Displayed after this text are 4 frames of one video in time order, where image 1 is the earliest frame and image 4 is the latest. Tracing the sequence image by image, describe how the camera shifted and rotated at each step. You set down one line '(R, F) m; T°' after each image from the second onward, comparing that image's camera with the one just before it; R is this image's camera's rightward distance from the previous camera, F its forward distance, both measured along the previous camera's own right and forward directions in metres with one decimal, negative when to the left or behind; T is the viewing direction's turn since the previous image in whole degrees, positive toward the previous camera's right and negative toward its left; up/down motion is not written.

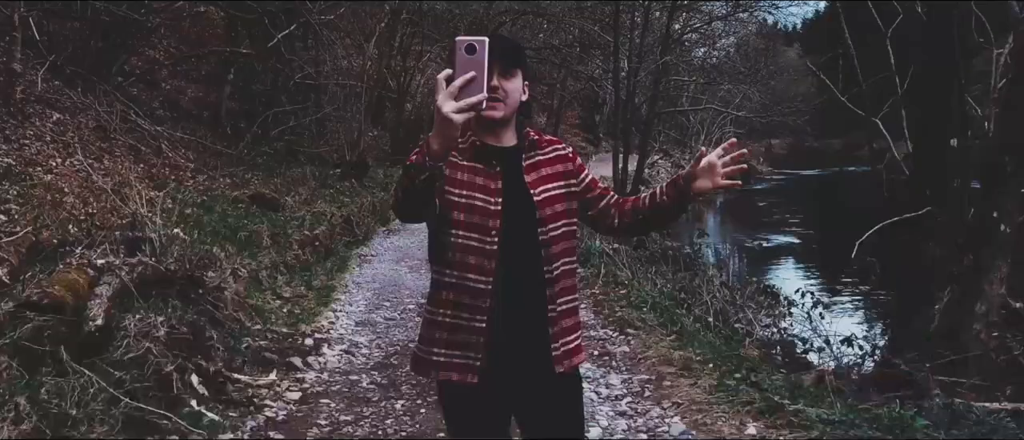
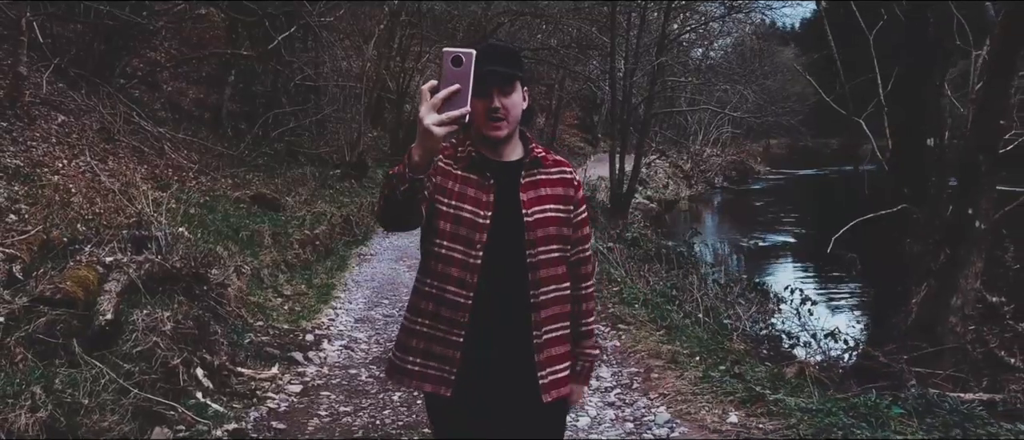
(+0.1, -0.2) m; 0°
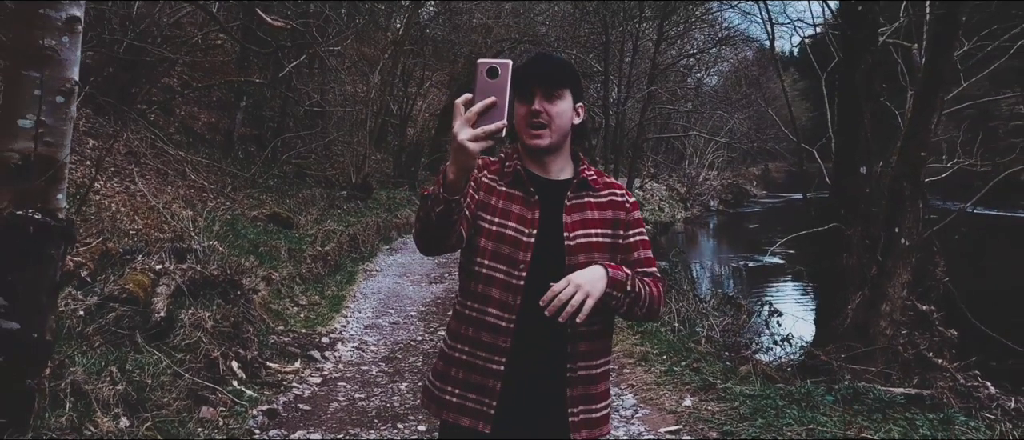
(+0.1, -0.9) m; 0°
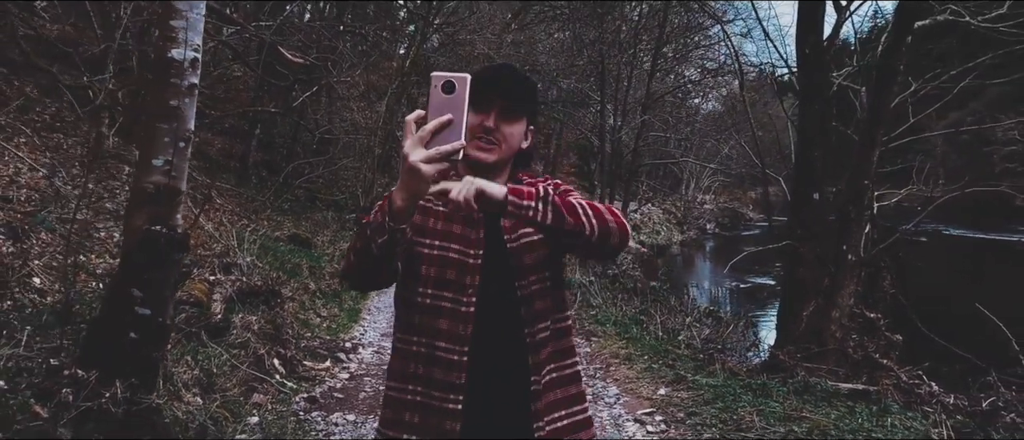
(0.0, -1.0) m; 0°
